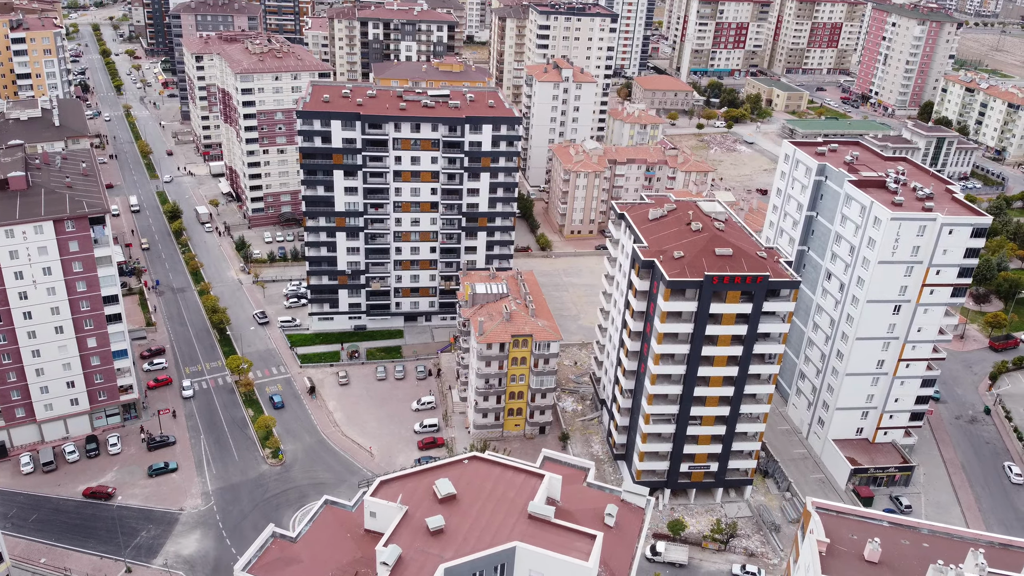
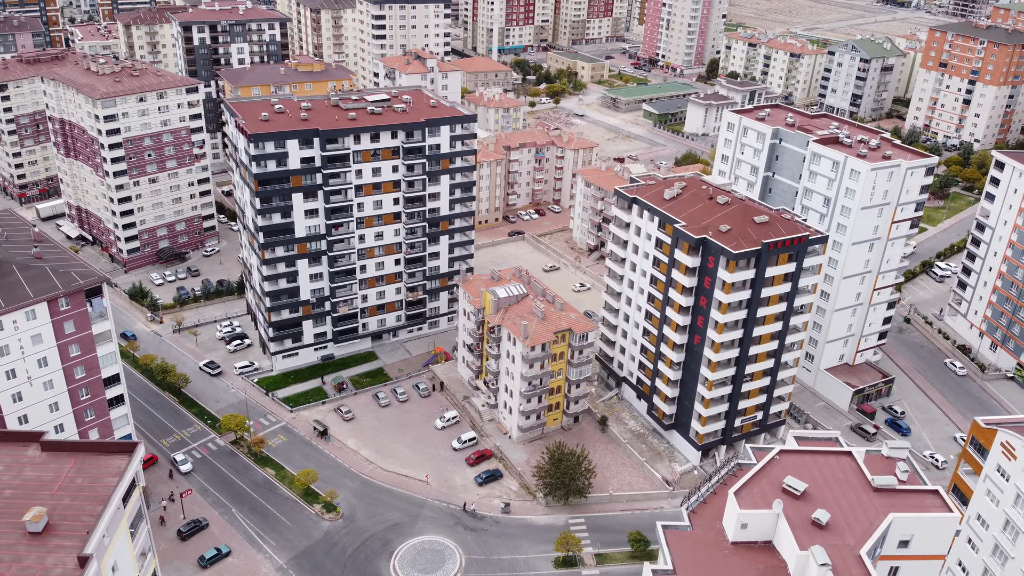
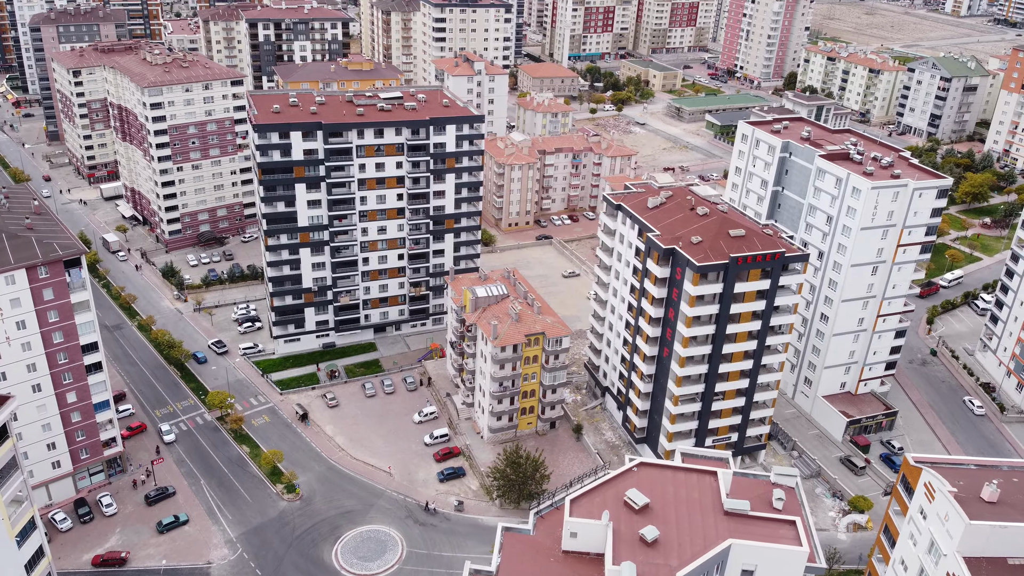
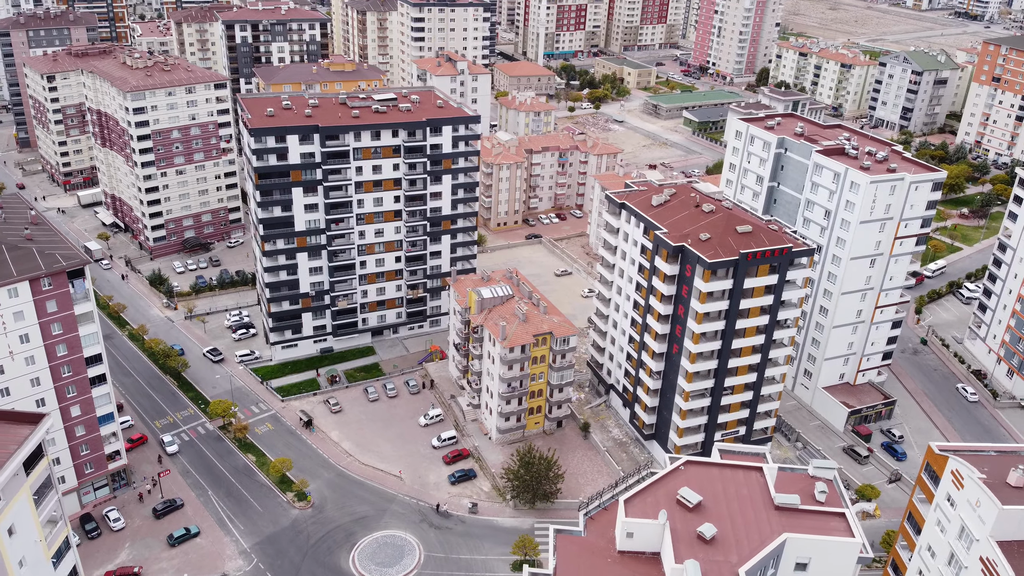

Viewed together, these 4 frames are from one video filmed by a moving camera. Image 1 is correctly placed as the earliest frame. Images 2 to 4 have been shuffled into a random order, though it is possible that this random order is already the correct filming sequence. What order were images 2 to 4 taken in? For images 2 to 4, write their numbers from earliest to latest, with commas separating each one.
3, 4, 2
